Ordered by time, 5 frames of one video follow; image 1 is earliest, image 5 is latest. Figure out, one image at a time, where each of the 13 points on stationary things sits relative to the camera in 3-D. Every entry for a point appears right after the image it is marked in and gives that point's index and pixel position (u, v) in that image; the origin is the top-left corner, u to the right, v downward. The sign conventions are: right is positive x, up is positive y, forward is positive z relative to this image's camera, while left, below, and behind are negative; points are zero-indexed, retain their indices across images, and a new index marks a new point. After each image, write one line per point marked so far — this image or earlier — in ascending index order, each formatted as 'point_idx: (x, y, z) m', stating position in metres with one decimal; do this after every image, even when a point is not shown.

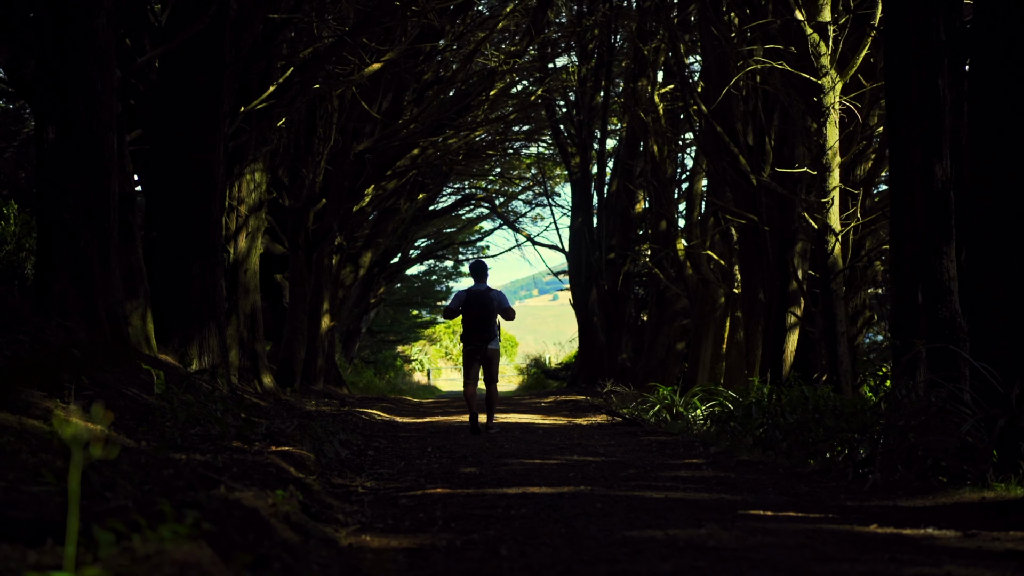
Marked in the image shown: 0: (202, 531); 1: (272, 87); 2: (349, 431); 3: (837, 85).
0: (-1.0, -0.7, +3.0) m
1: (-3.1, +2.5, +12.3) m
2: (-1.5, -1.3, +9.1) m
3: (+3.6, +2.2, +10.7) m
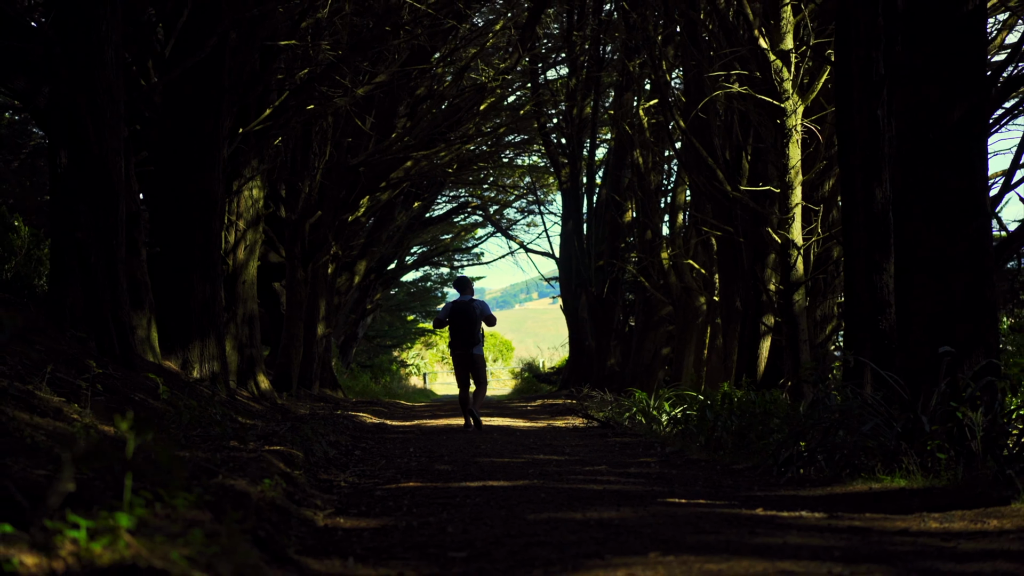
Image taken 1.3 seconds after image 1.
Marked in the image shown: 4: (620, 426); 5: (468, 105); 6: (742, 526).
0: (-1.2, -0.8, +3.7) m
1: (-3.3, +2.4, +13.1) m
2: (-1.7, -1.5, +9.8) m
3: (+3.4, +2.1, +11.4) m
4: (+1.3, -1.6, +11.3) m
5: (-0.8, +3.4, +18.1) m
6: (+0.8, -0.9, +3.5) m
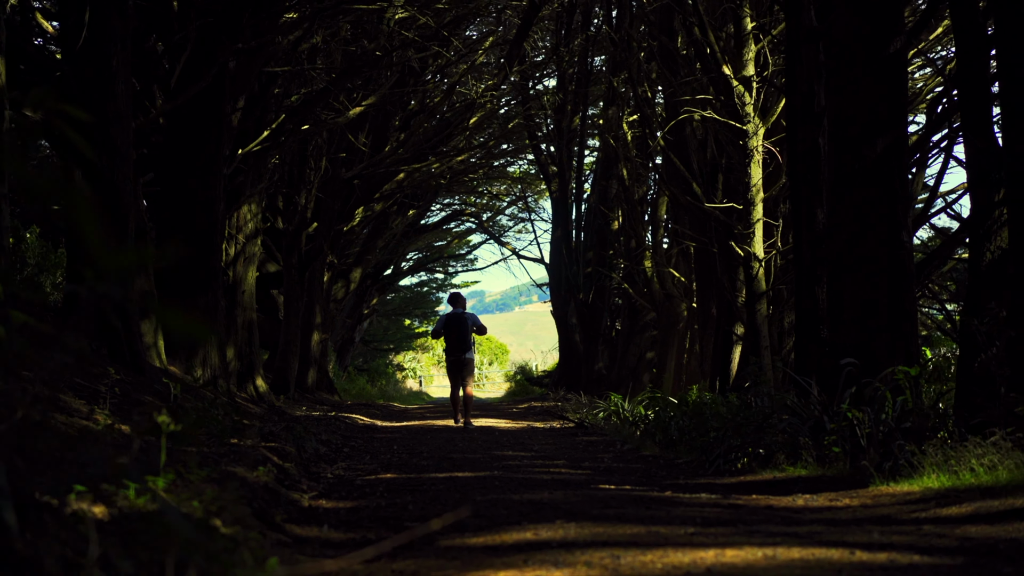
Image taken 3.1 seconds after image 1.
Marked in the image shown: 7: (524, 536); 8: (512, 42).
0: (-1.4, -0.9, +4.6) m
1: (-3.5, +2.3, +13.9) m
2: (-2.0, -1.6, +10.6) m
3: (+3.1, +2.0, +12.2) m
4: (+1.0, -1.7, +12.2) m
5: (-1.1, +3.3, +18.9) m
6: (+0.6, -1.0, +4.4) m
7: (0.0, -0.9, +3.7) m
8: (0.0, +4.5, +17.4) m
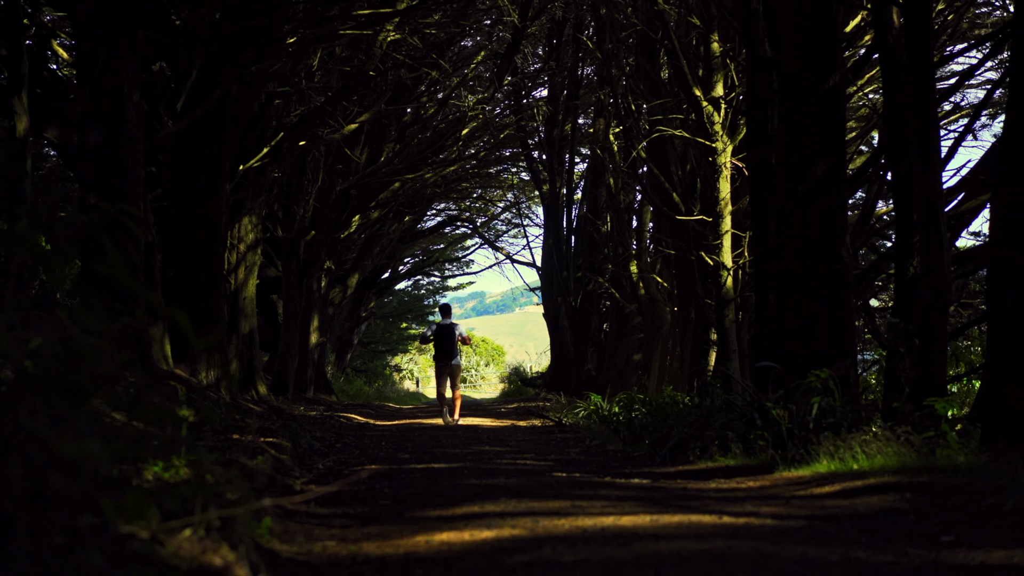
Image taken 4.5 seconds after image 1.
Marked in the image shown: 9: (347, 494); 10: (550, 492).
0: (-1.7, -1.0, +5.4) m
1: (-3.7, +2.2, +14.8) m
2: (-2.2, -1.7, +11.5) m
3: (+2.9, +1.9, +13.1) m
4: (+0.8, -1.8, +13.0) m
5: (-1.3, +3.2, +19.8) m
6: (+0.4, -1.1, +5.2) m
7: (-0.2, -1.0, +4.5) m
8: (-0.2, +4.3, +18.3) m
9: (-0.9, -1.2, +5.6) m
10: (+0.2, -1.1, +5.0) m
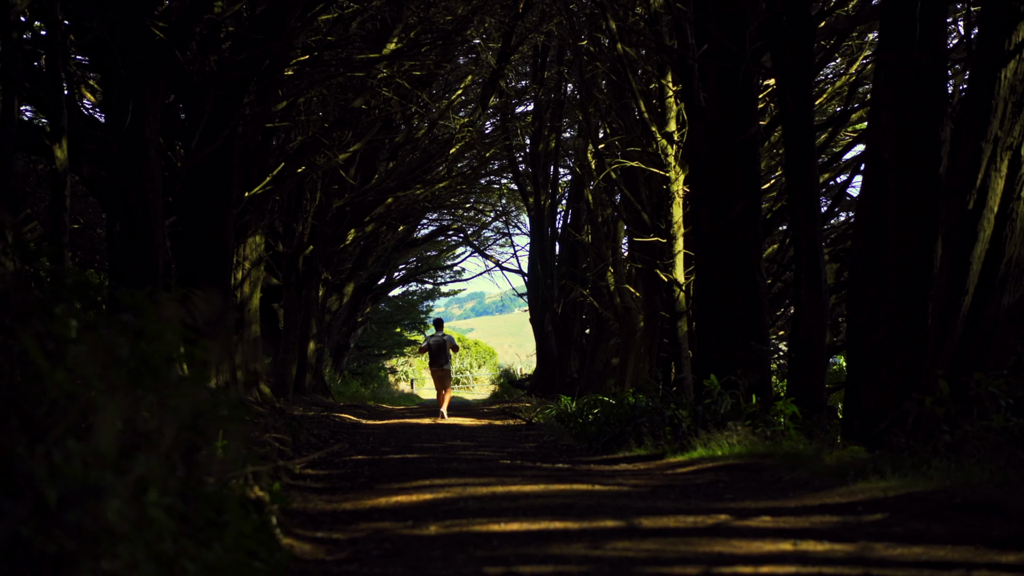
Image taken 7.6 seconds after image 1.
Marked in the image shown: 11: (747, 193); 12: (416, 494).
0: (-2.0, -1.2, +7.1) m
1: (-4.1, +1.9, +16.4) m
2: (-2.6, -1.9, +13.1) m
3: (+2.5, +1.7, +14.7) m
4: (+0.4, -2.0, +14.7) m
5: (-1.7, +3.0, +21.4) m
6: (0.0, -1.3, +6.9) m
7: (-0.6, -1.2, +6.1) m
8: (-0.6, +4.1, +19.9) m
9: (-1.3, -1.4, +7.2) m
10: (-0.2, -1.3, +6.7) m
11: (+2.6, +1.1, +10.7) m
12: (-0.5, -1.2, +5.5) m
